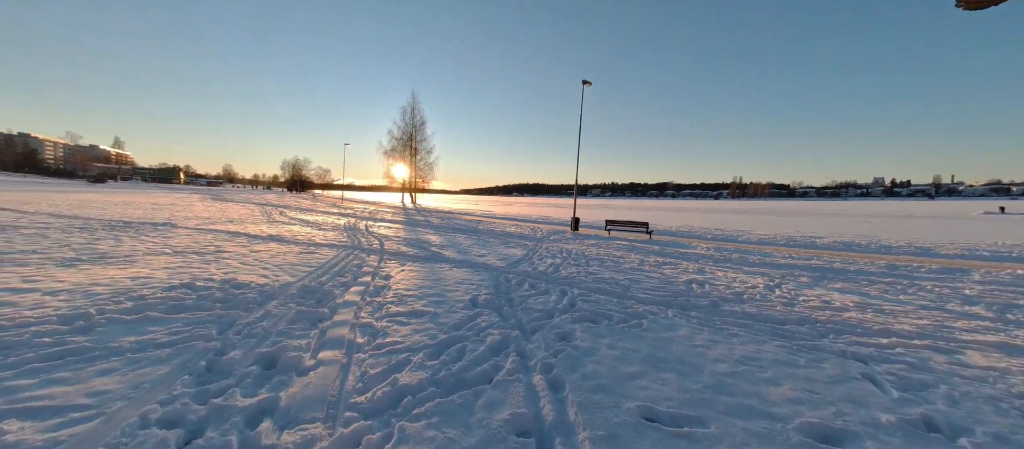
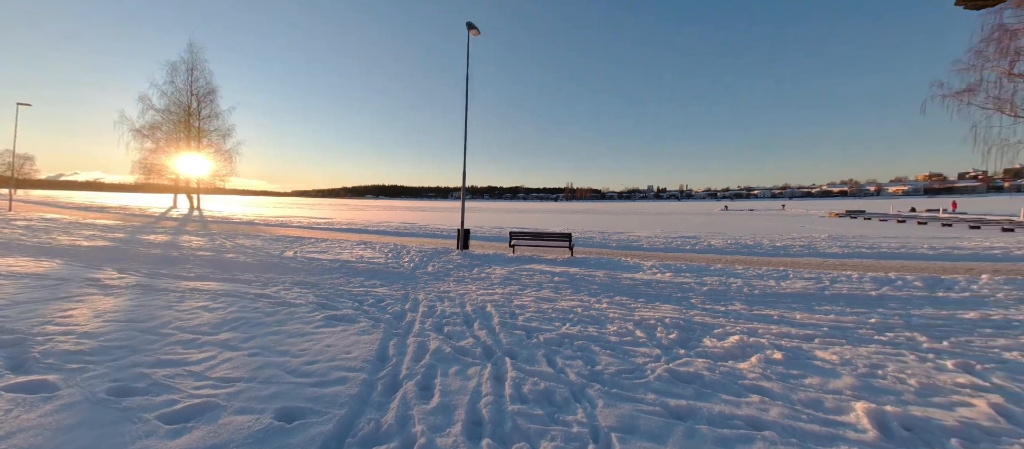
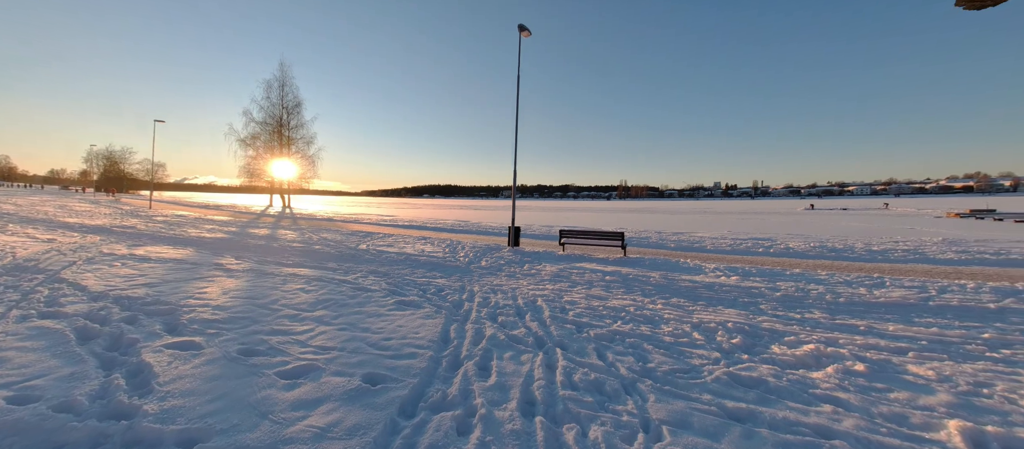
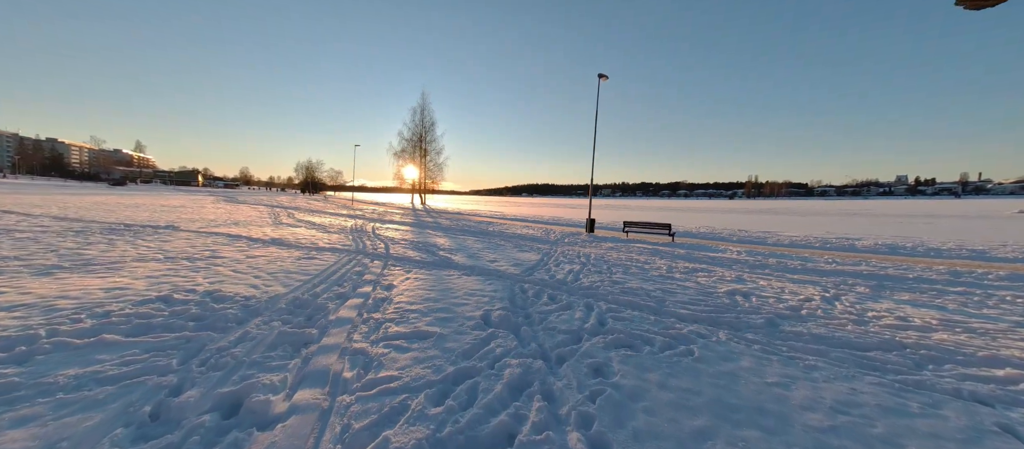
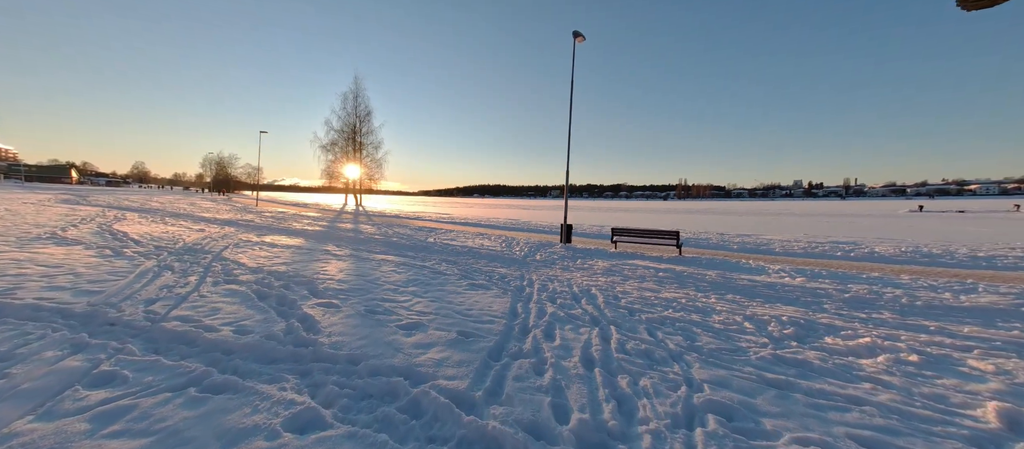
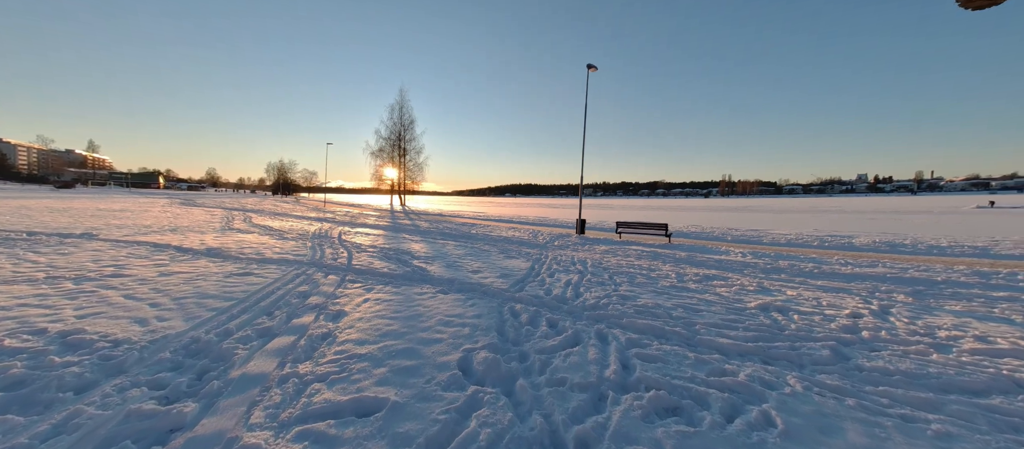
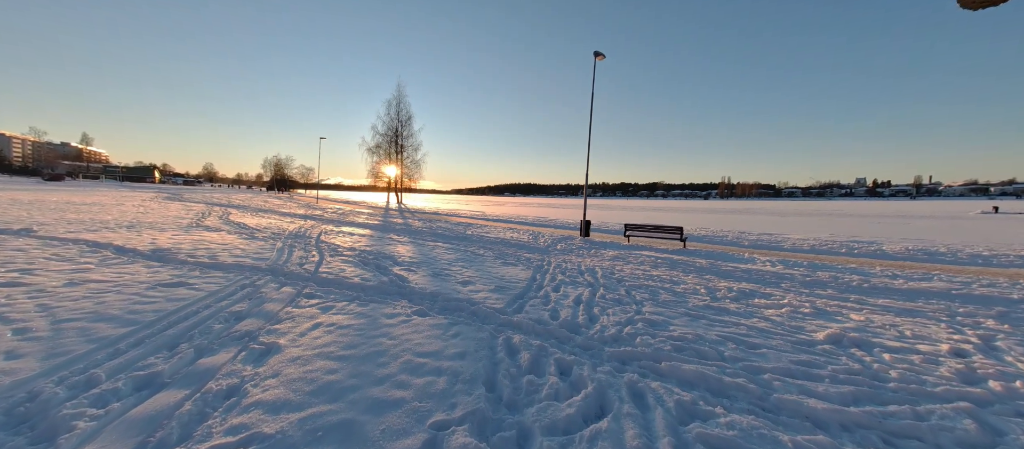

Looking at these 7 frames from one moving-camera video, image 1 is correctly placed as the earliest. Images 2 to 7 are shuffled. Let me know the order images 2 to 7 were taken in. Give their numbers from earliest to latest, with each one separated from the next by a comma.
4, 6, 7, 5, 3, 2
